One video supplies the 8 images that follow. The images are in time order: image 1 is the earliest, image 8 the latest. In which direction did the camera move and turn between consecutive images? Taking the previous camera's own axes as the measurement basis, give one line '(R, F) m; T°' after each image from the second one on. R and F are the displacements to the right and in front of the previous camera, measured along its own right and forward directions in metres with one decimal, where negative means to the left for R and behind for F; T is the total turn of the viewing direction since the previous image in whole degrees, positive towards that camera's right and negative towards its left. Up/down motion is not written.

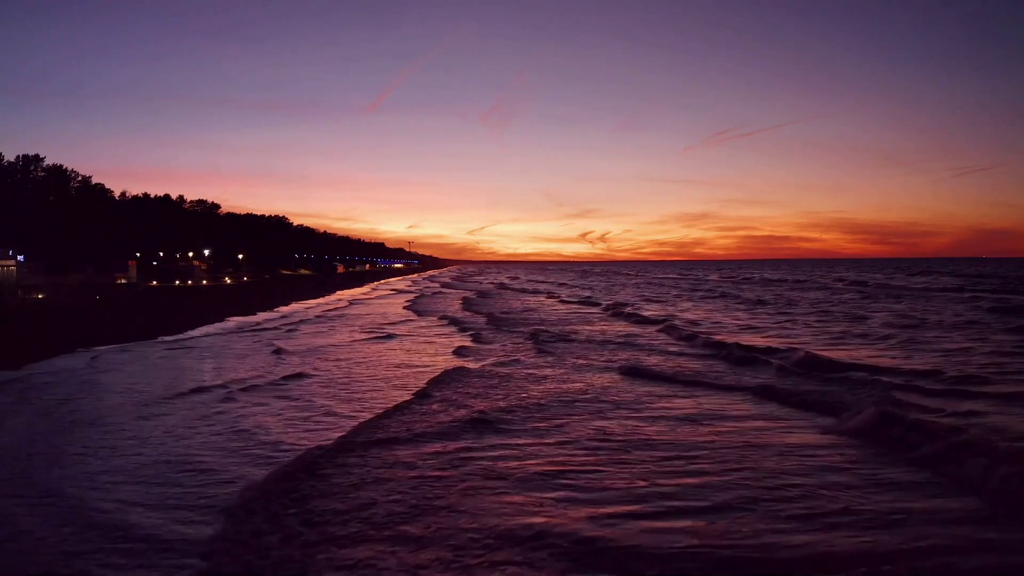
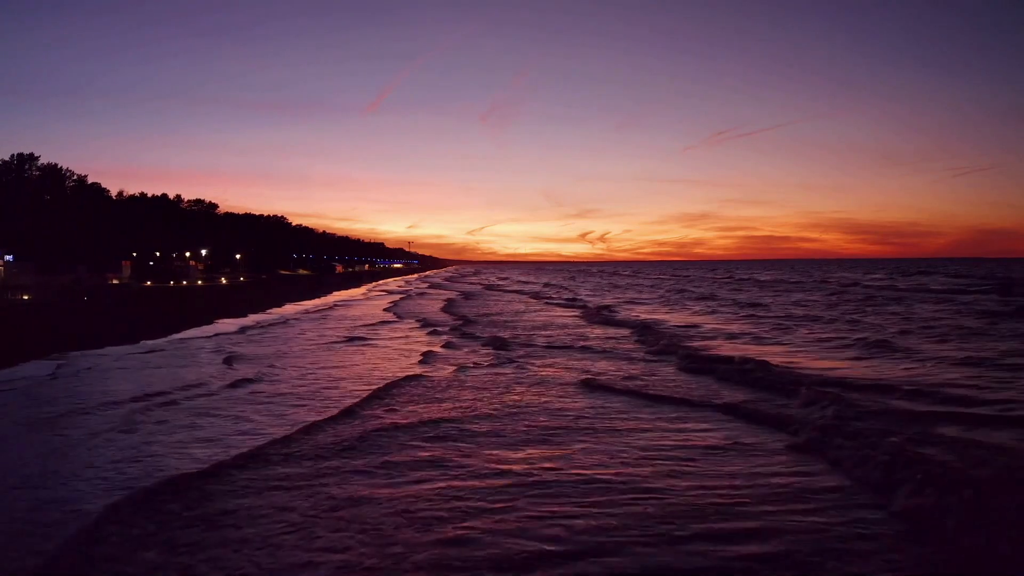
(+0.9, +1.1) m; 0°
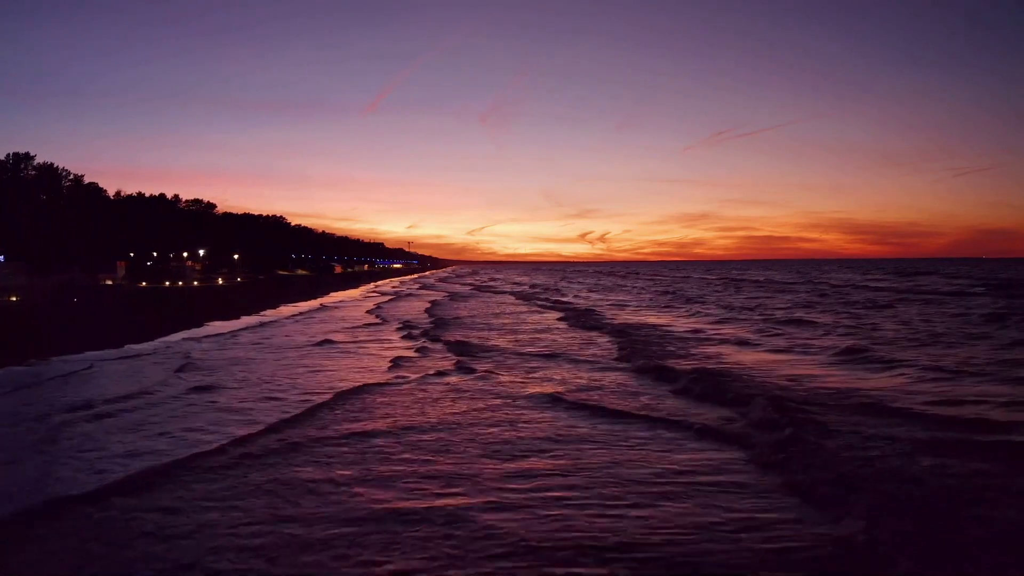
(+0.7, +0.9) m; 0°
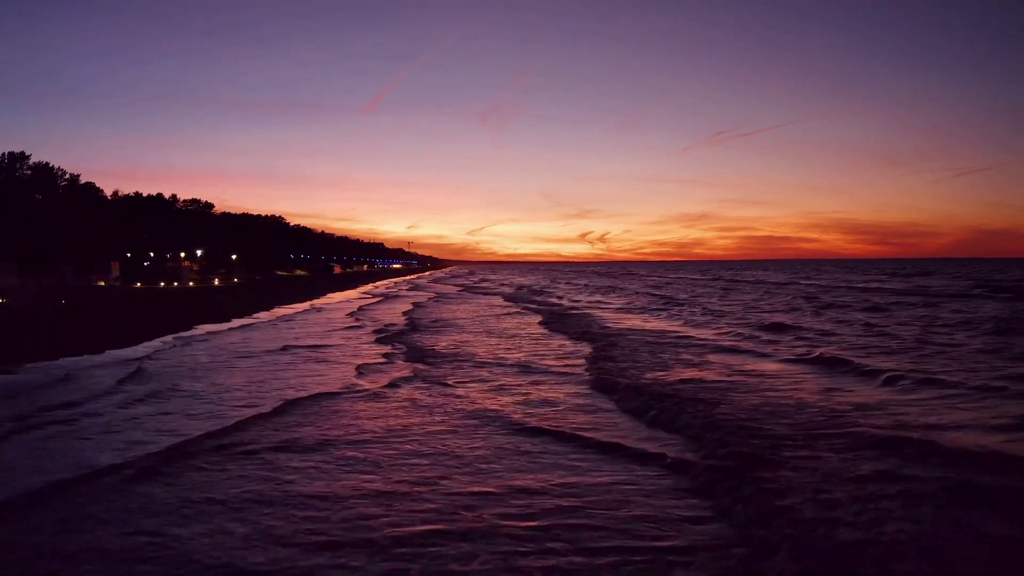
(+0.8, +1.0) m; 0°
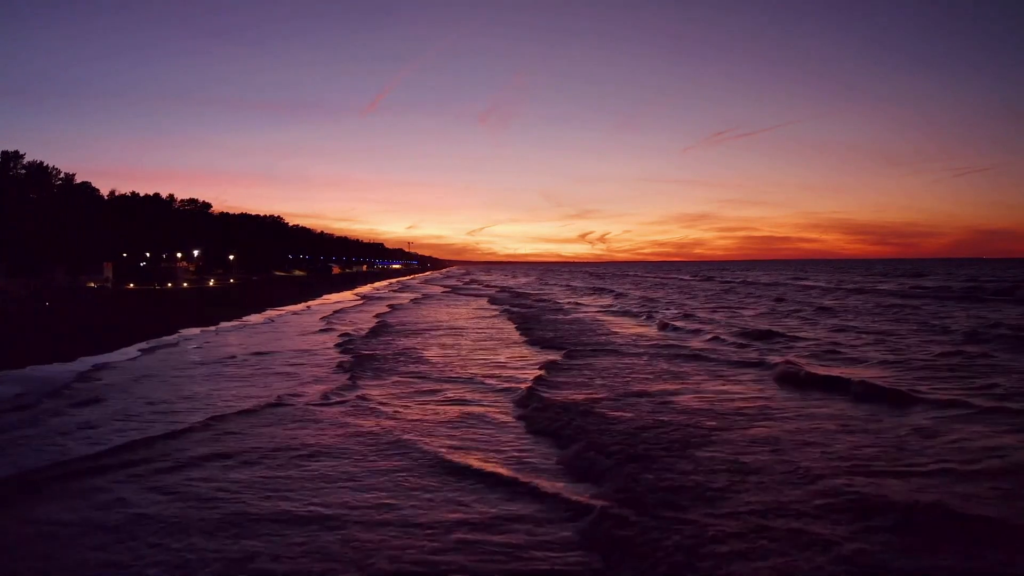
(+0.9, +1.3) m; 0°
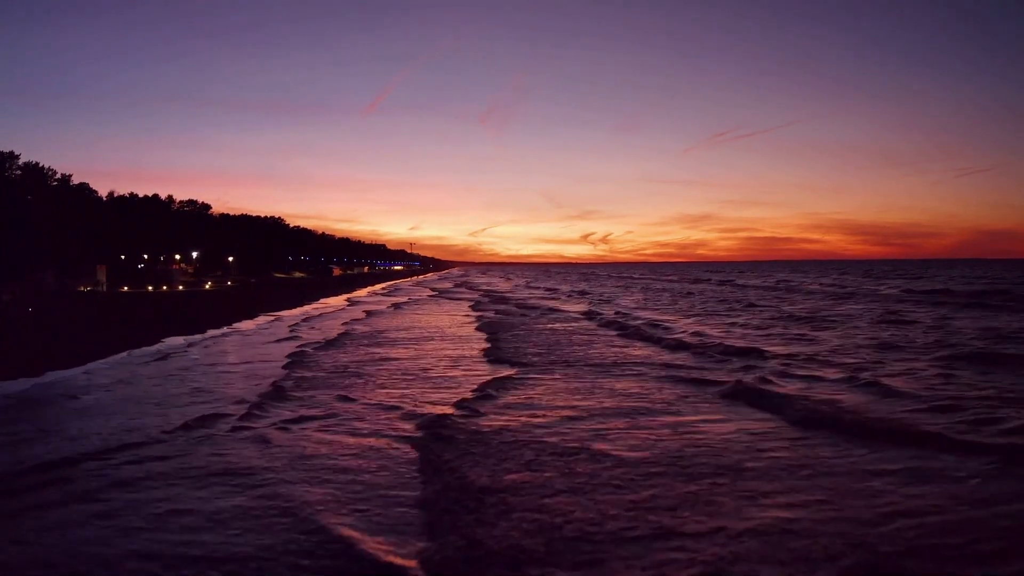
(+1.0, +1.3) m; 0°
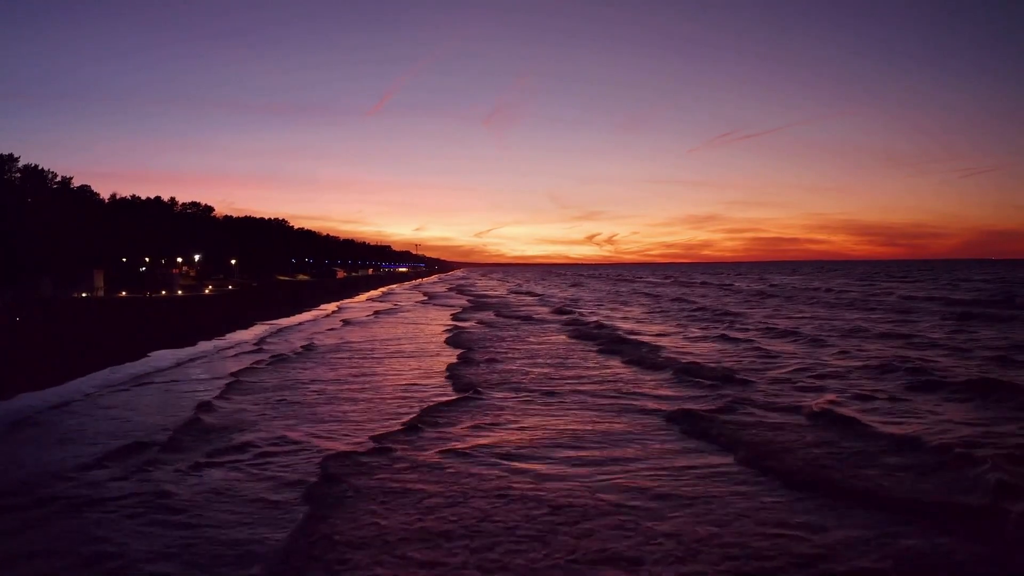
(+1.1, +1.1) m; 0°
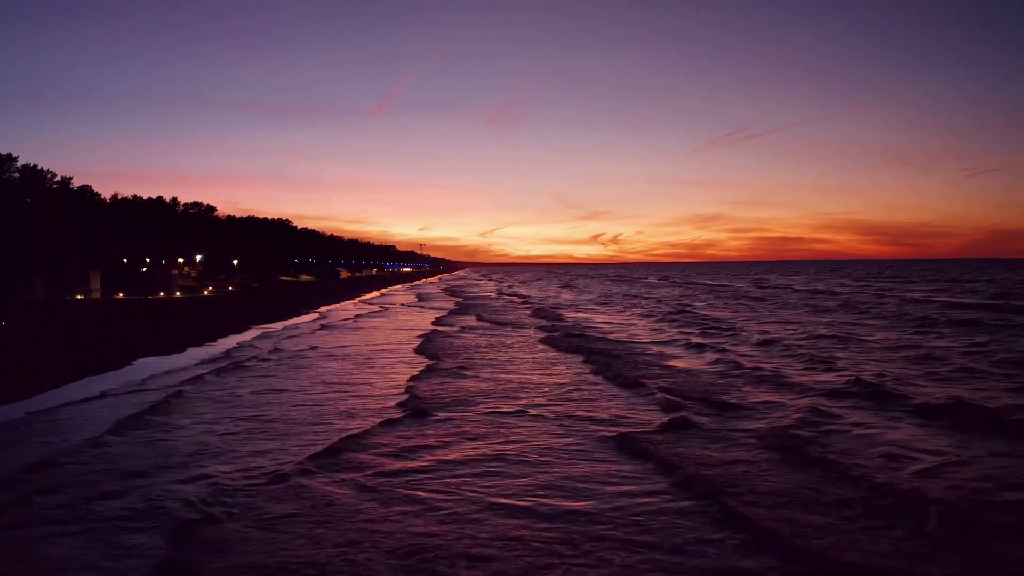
(+1.0, +0.9) m; 0°
